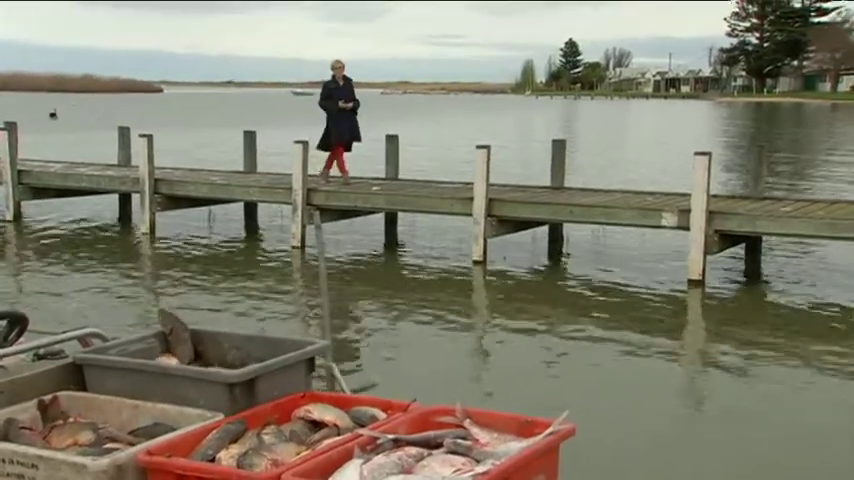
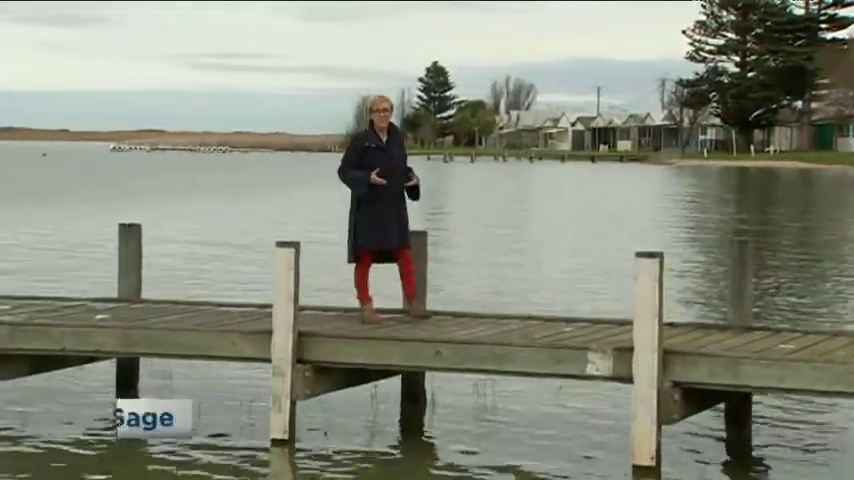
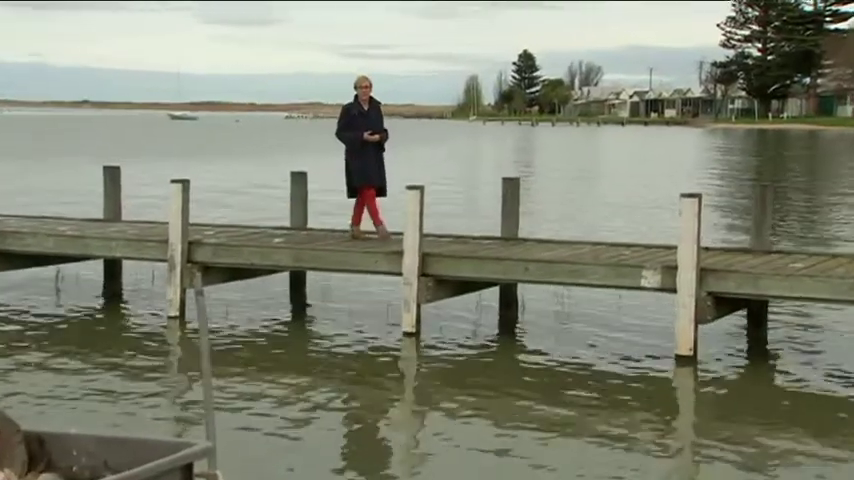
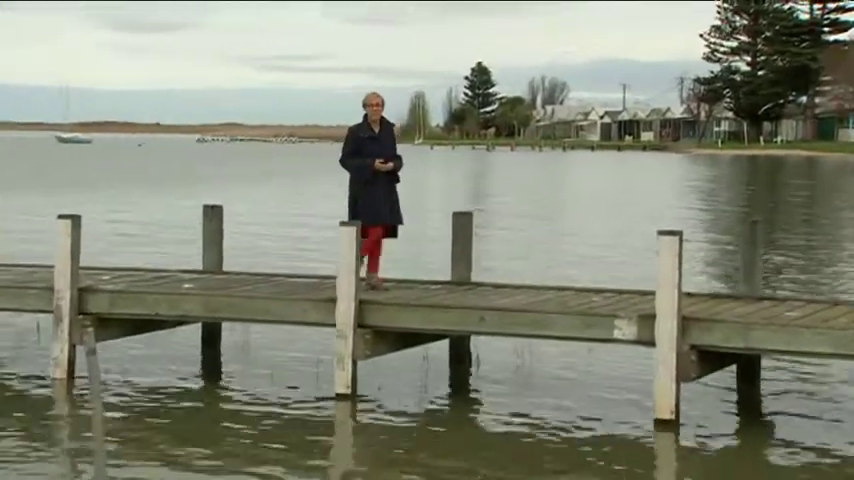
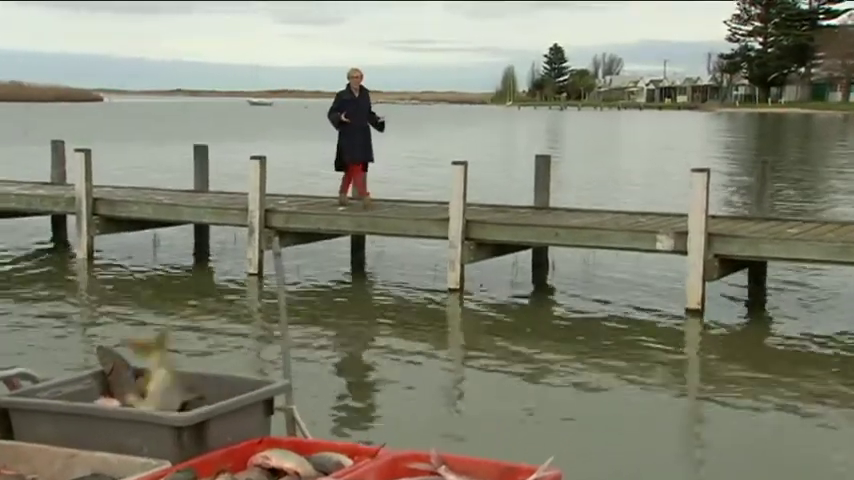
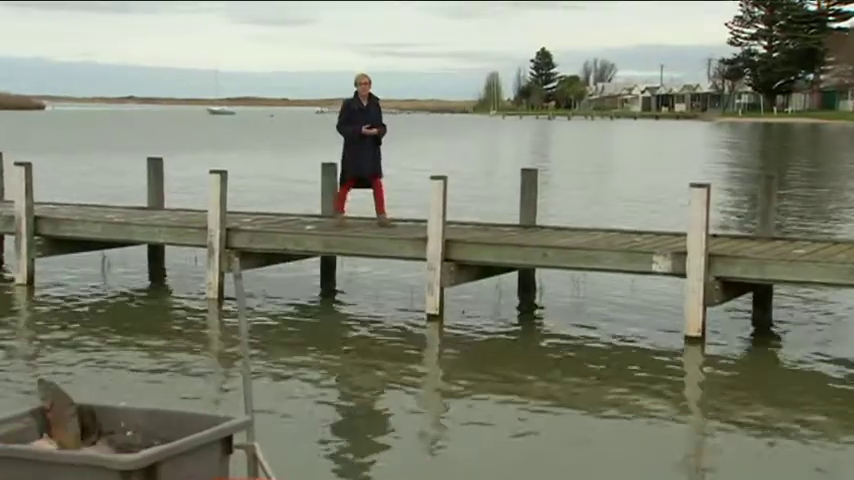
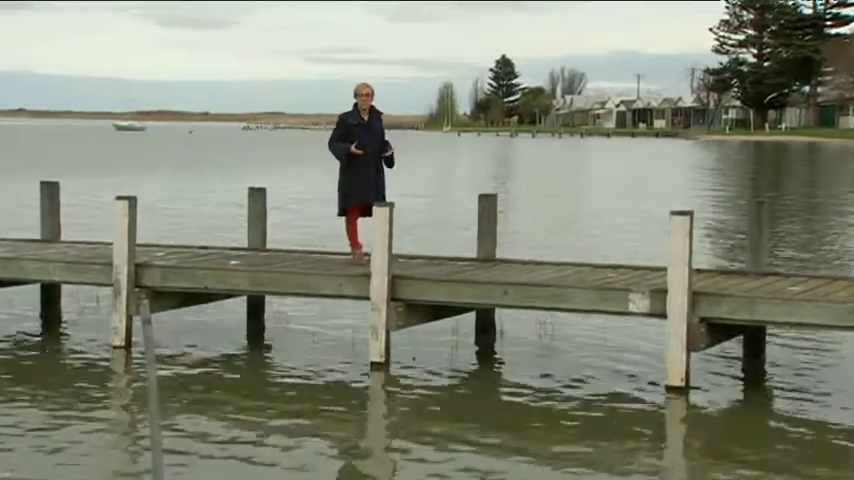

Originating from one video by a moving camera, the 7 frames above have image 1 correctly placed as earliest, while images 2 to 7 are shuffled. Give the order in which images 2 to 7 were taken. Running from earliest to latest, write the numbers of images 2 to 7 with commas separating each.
5, 6, 3, 7, 4, 2
